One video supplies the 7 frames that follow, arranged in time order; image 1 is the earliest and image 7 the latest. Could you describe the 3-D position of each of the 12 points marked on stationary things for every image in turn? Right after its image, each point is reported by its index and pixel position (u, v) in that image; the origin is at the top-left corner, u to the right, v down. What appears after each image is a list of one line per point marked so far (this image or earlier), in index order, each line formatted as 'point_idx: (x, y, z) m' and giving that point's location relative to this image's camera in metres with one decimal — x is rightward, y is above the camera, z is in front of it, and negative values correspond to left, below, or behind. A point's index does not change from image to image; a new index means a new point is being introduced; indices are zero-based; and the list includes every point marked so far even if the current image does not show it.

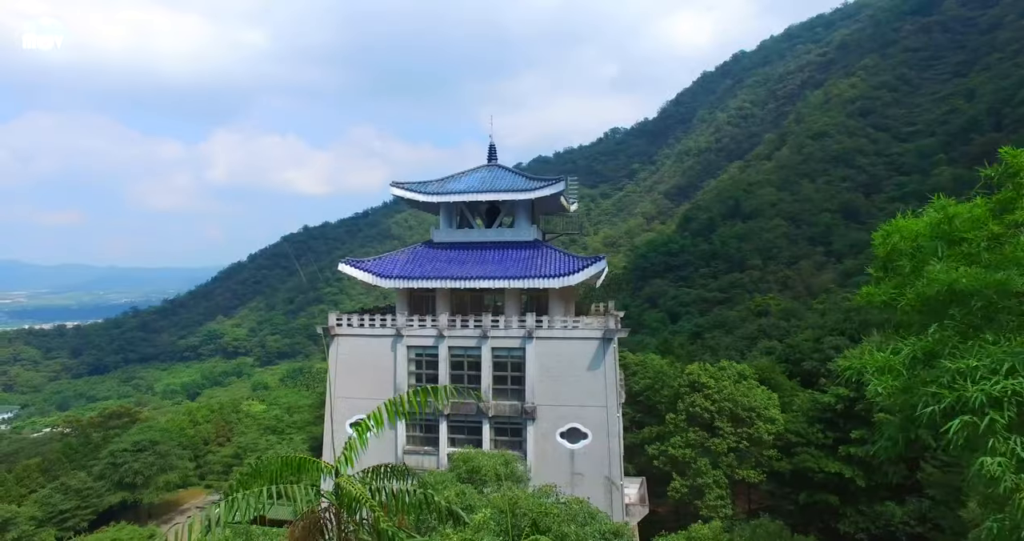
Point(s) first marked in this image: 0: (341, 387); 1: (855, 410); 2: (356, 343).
0: (-3.6, -2.5, +13.6) m
1: (+9.6, -3.9, +18.2) m
2: (-3.3, -1.5, +13.6) m
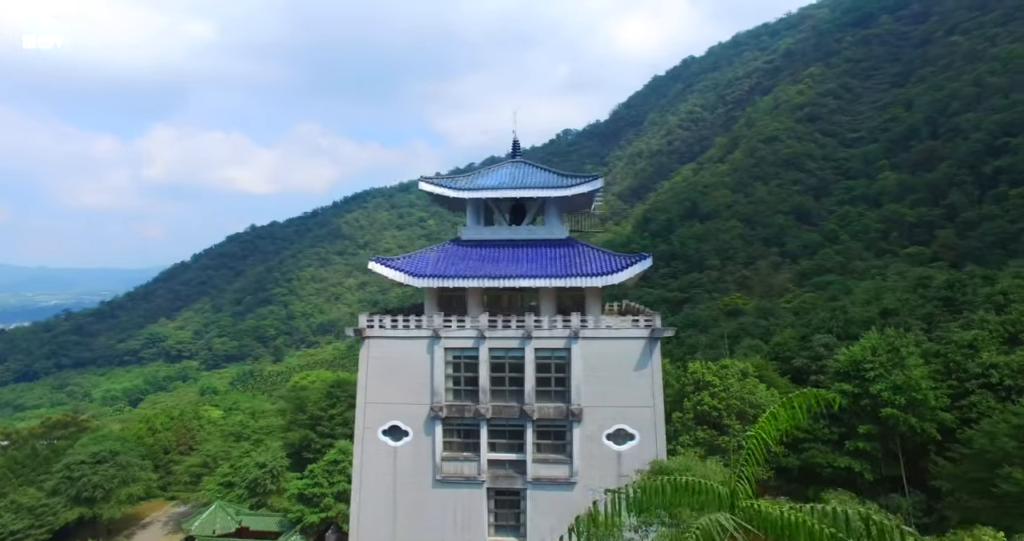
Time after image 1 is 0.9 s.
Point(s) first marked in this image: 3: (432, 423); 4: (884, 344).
0: (-2.8, -2.4, +12.9) m
1: (+10.0, -3.9, +18.6) m
2: (-2.5, -1.5, +12.9) m
3: (-1.6, -3.0, +12.8) m
4: (+11.3, -2.3, +19.5) m
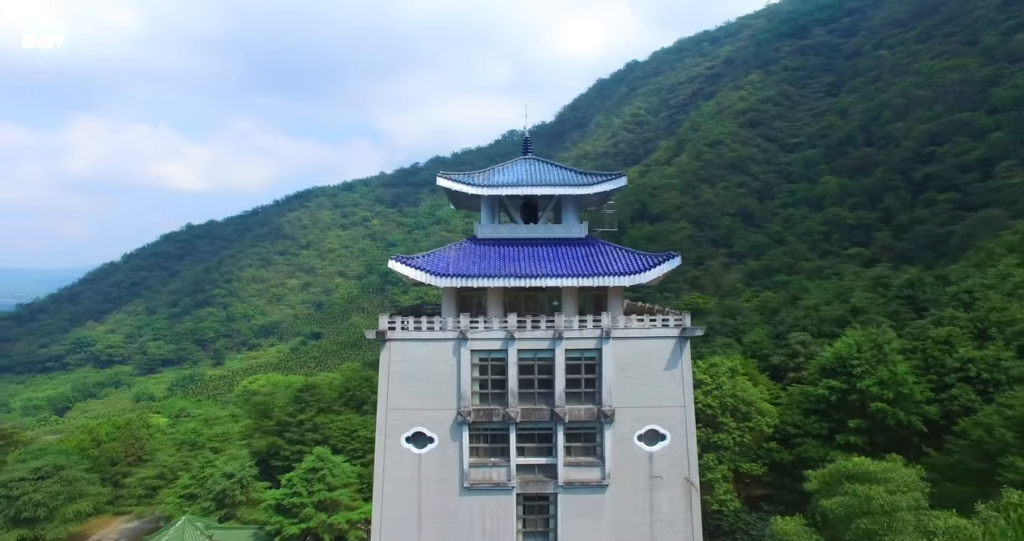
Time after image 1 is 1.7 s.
0: (-2.2, -2.4, +12.3) m
1: (+10.0, -3.9, +19.2) m
2: (-2.0, -1.5, +12.4) m
3: (-1.0, -3.0, +12.3) m
4: (+11.2, -2.2, +20.2) m
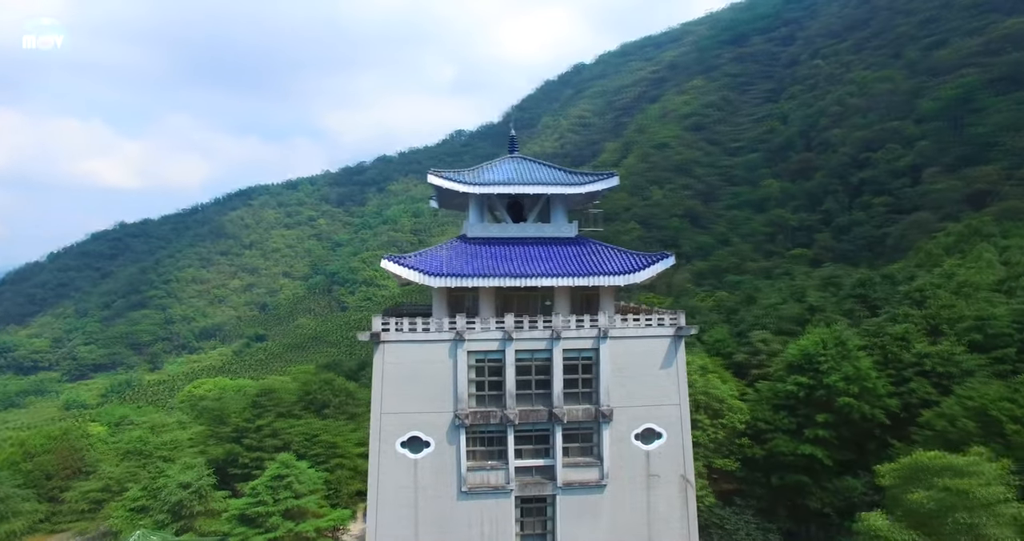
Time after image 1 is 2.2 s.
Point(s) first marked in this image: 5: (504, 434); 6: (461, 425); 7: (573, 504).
0: (-2.3, -2.4, +11.9) m
1: (+9.3, -3.9, +19.9) m
2: (-2.0, -1.5, +12.0) m
3: (-1.1, -3.0, +12.0) m
4: (+10.4, -2.2, +21.0) m
5: (-0.2, -3.1, +12.3) m
6: (-0.9, -2.8, +11.9) m
7: (+1.2, -4.4, +12.2) m
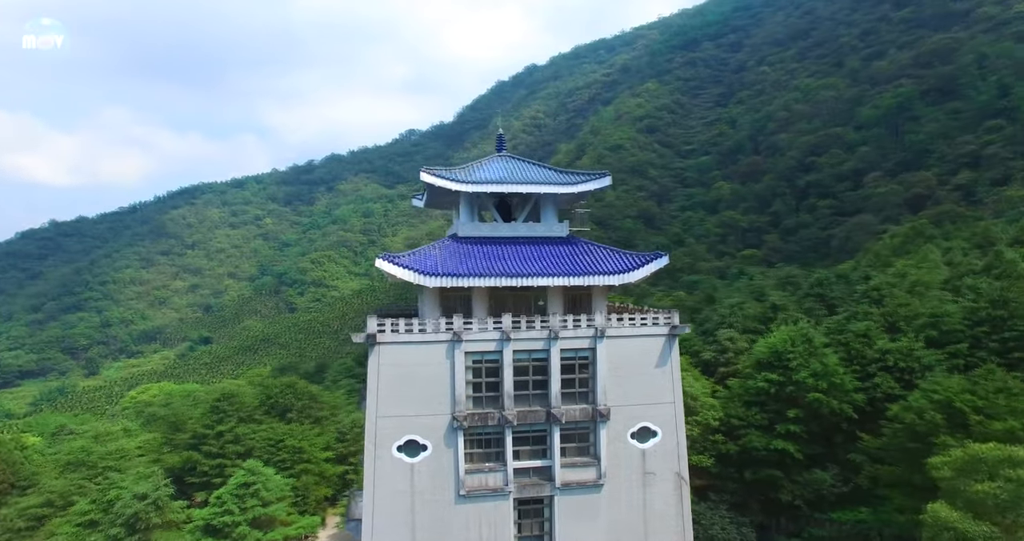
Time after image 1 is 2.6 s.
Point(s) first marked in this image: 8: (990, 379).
0: (-2.3, -2.4, +11.6) m
1: (+8.6, -3.9, +20.5) m
2: (-2.0, -1.5, +11.7) m
3: (-1.1, -3.0, +11.8) m
4: (+9.6, -2.2, +21.7) m
5: (-0.2, -3.1, +12.1) m
6: (-1.0, -2.8, +11.7) m
7: (+1.1, -4.4, +12.2) m
8: (+12.4, -2.8, +16.8) m
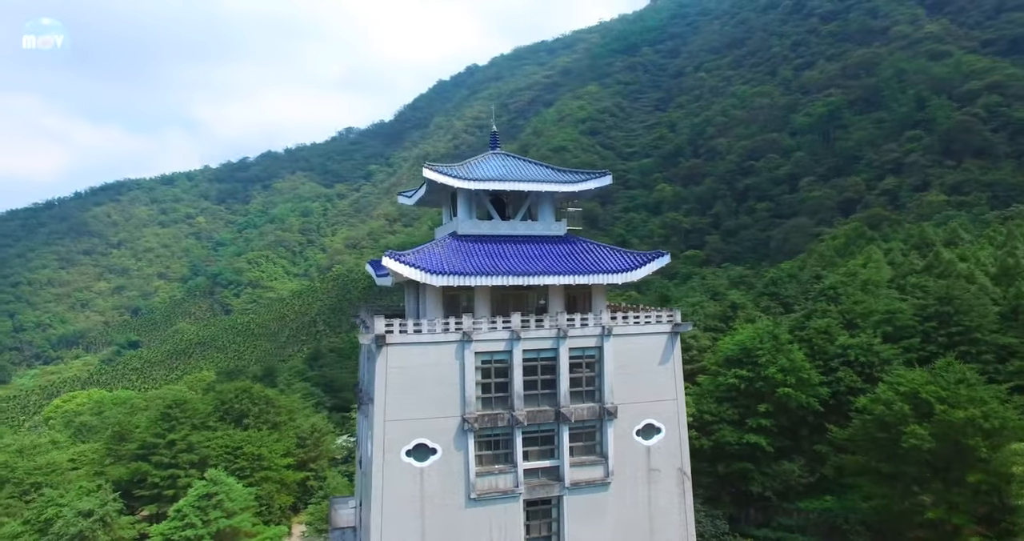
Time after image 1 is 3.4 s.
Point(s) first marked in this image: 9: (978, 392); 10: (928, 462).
0: (-2.0, -2.4, +11.3) m
1: (+7.9, -3.8, +21.1) m
2: (-1.8, -1.5, +11.4) m
3: (-0.9, -2.9, +11.6) m
4: (+8.8, -2.2, +22.4) m
5: (0.0, -3.0, +11.9) m
6: (-0.8, -2.8, +11.5) m
7: (+1.3, -4.4, +12.1) m
8: (+12.0, -2.8, +17.8) m
9: (+12.0, -3.1, +16.6) m
10: (+10.7, -4.9, +16.6) m
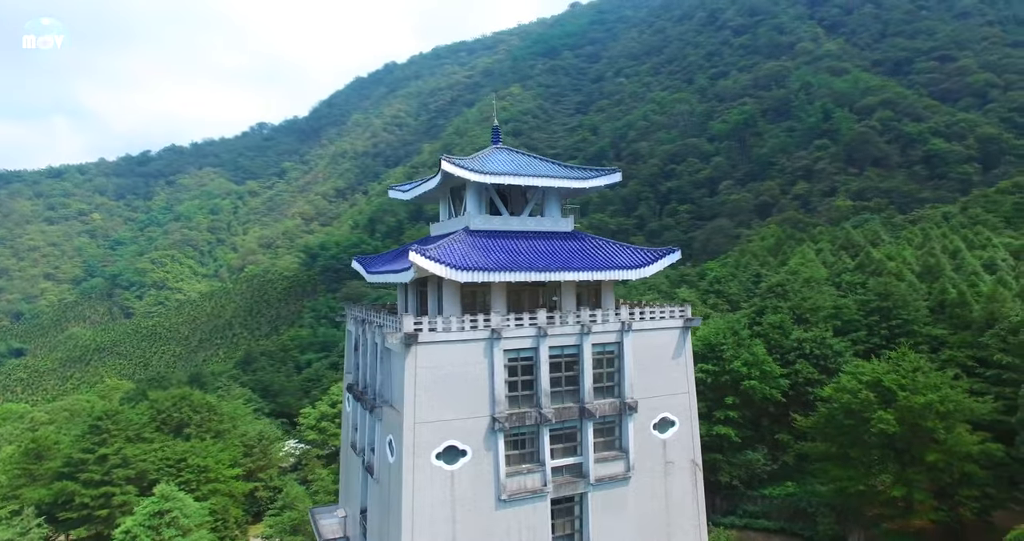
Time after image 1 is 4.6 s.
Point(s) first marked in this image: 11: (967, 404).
0: (-1.5, -2.3, +10.8) m
1: (+7.0, -3.8, +21.9) m
2: (-1.3, -1.4, +10.9) m
3: (-0.4, -2.9, +11.2) m
4: (+7.7, -2.1, +23.3) m
5: (+0.4, -3.0, +11.7) m
6: (-0.2, -2.7, +11.2) m
7: (+1.7, -4.3, +12.1) m
8: (+11.6, -2.7, +19.2) m
9: (+11.7, -3.0, +18.0) m
10: (+10.4, -4.8, +17.8) m
11: (+12.4, -3.7, +17.6) m
